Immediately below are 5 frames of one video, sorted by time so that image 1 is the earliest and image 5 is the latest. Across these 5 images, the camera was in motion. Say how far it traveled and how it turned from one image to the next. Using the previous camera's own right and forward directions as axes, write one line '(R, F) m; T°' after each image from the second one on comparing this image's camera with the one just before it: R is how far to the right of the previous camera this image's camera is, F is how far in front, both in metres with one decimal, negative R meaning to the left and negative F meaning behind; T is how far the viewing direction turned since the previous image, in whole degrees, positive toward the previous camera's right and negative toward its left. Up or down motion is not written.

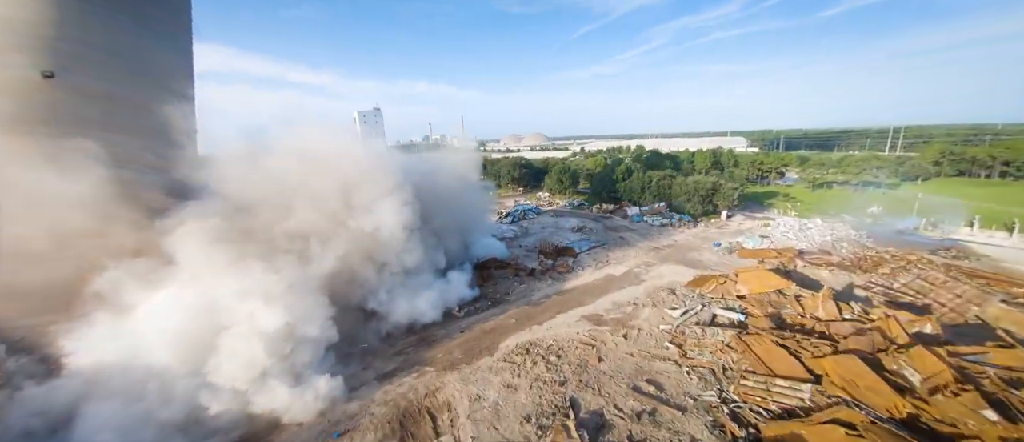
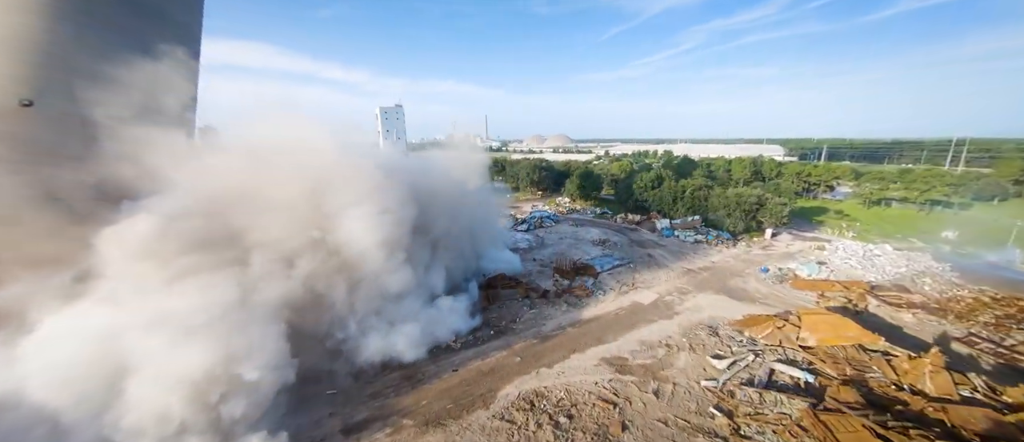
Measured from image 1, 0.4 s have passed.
(+0.2, +1.8) m; -3°
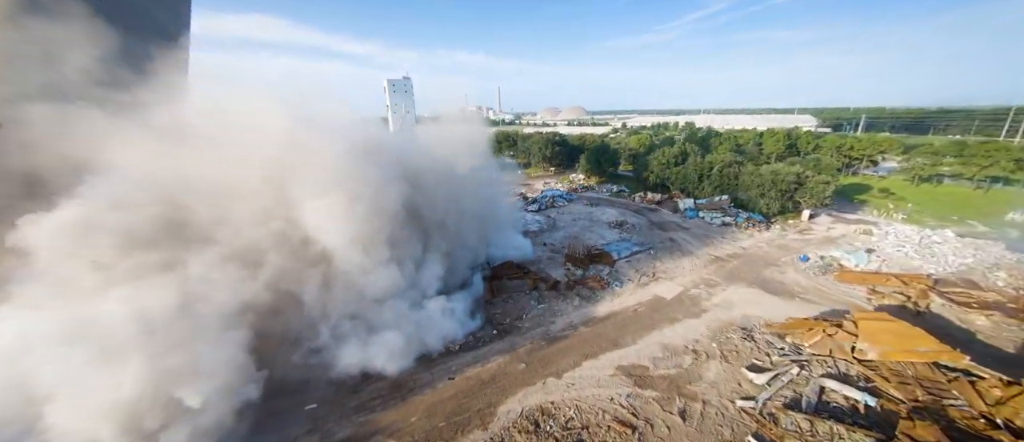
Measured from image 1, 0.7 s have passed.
(+0.2, +1.3) m; -2°
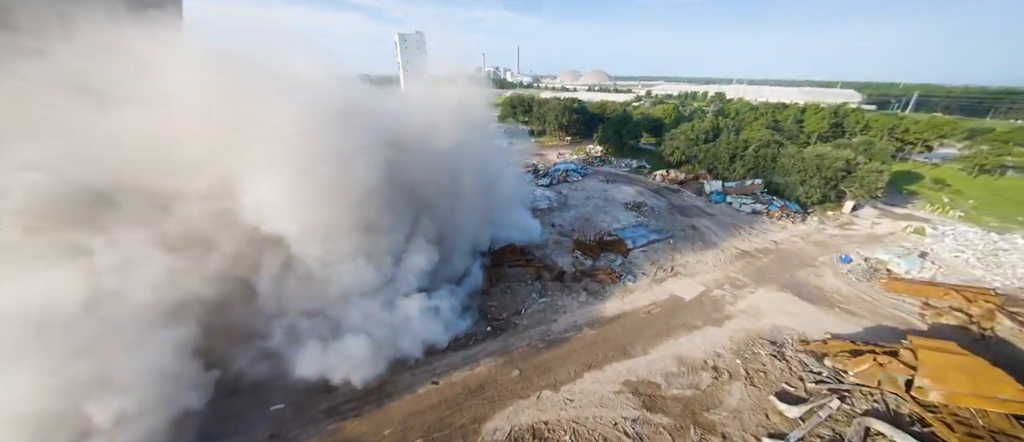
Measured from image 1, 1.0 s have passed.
(+0.2, +1.2) m; -2°
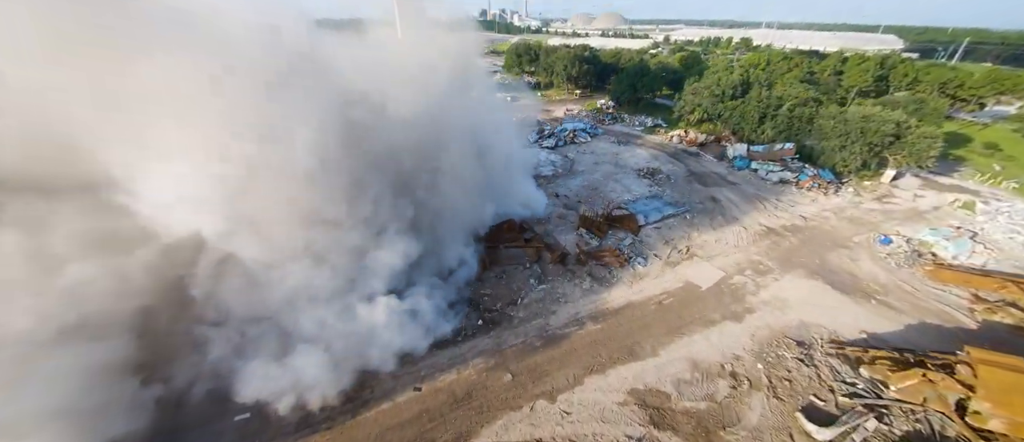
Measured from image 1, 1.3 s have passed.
(+0.2, +1.1) m; -1°
